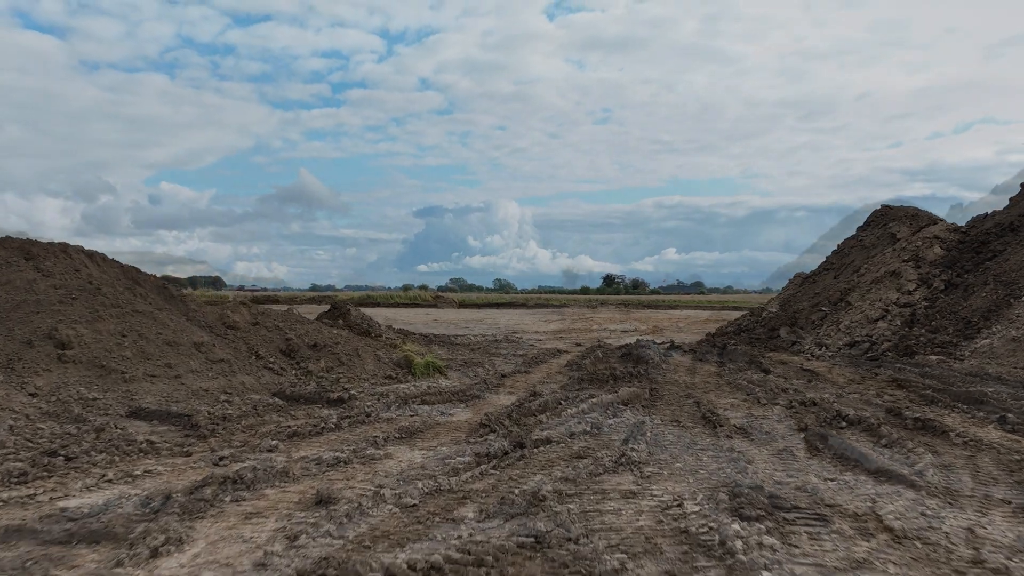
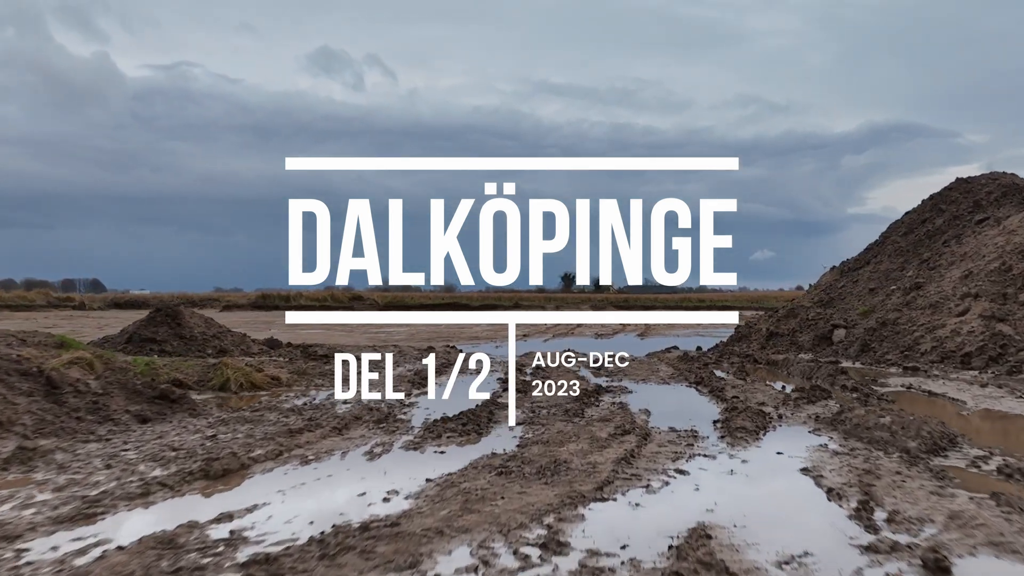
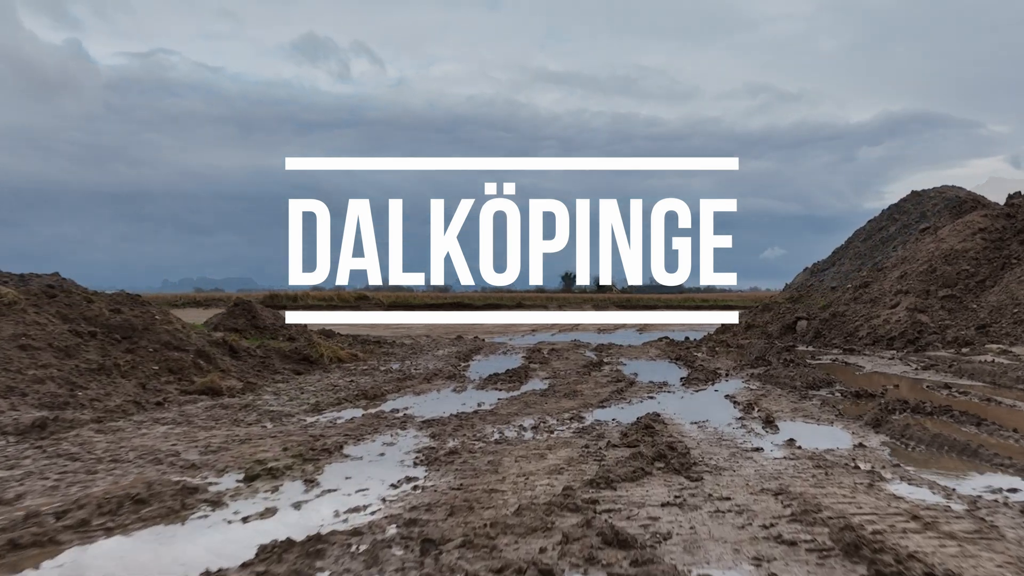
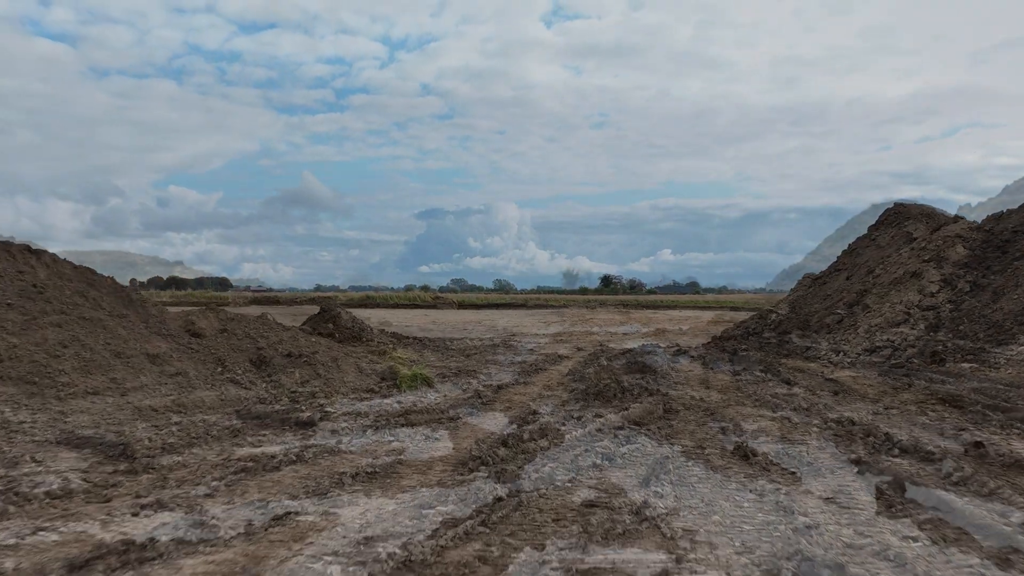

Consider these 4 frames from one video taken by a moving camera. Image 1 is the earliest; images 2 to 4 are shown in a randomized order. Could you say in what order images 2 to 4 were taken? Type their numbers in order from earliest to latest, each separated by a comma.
4, 3, 2
